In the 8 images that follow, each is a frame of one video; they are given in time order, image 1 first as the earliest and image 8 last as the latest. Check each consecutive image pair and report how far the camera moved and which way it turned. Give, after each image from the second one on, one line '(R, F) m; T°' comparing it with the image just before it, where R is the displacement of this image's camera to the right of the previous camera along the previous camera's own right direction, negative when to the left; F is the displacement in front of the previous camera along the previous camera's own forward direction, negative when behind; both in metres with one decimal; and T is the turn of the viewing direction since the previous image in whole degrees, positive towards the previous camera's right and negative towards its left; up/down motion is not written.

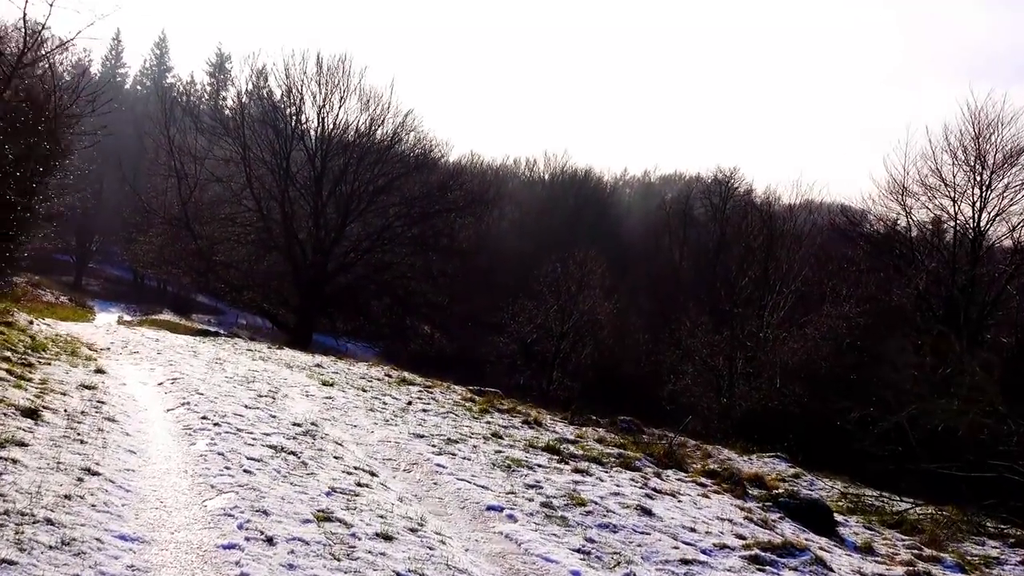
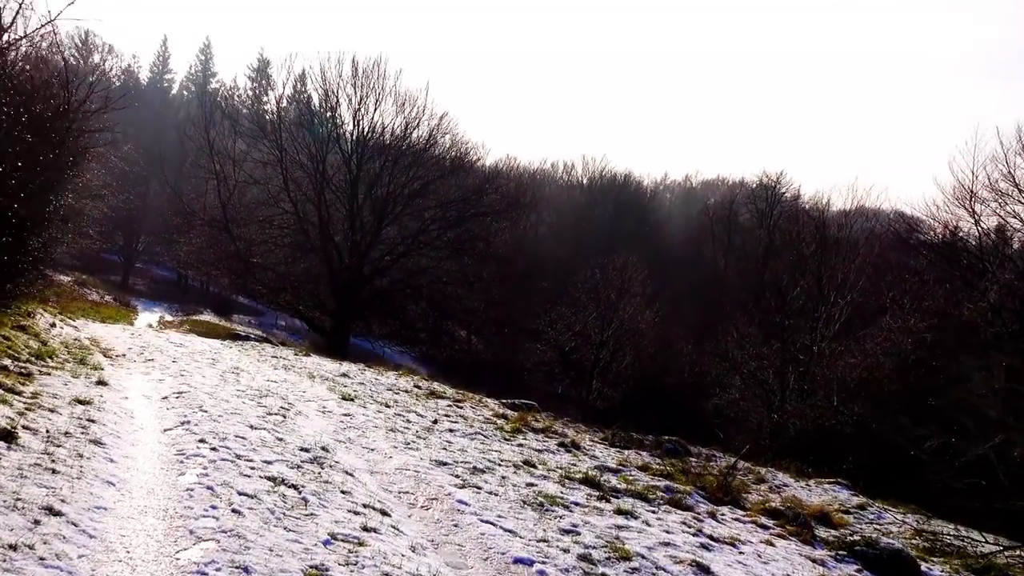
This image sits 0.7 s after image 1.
(+0.1, +1.0) m; -3°
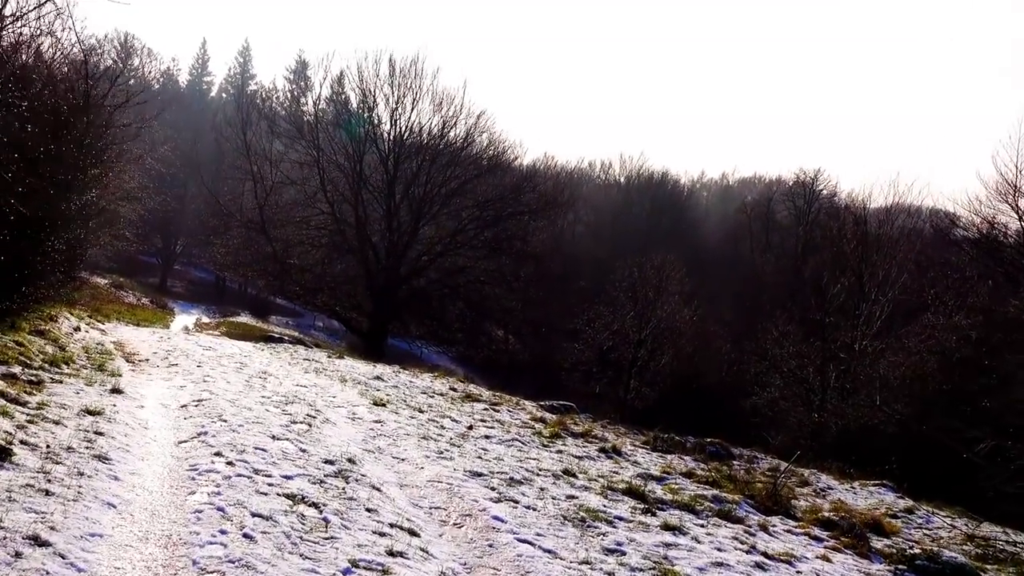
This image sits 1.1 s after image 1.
(0.0, +0.8) m; -3°
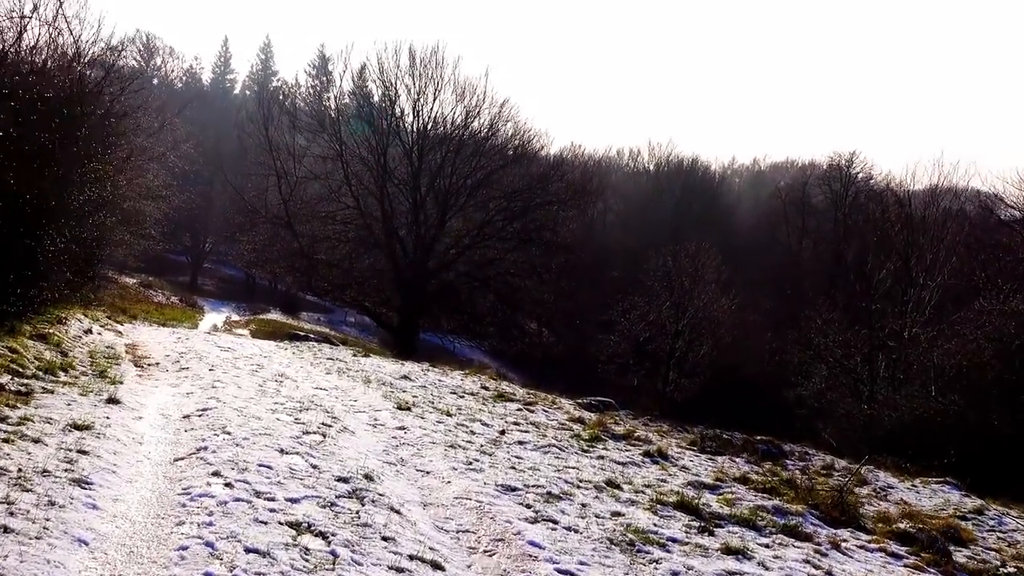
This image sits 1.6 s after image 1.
(0.0, +1.0) m; -2°
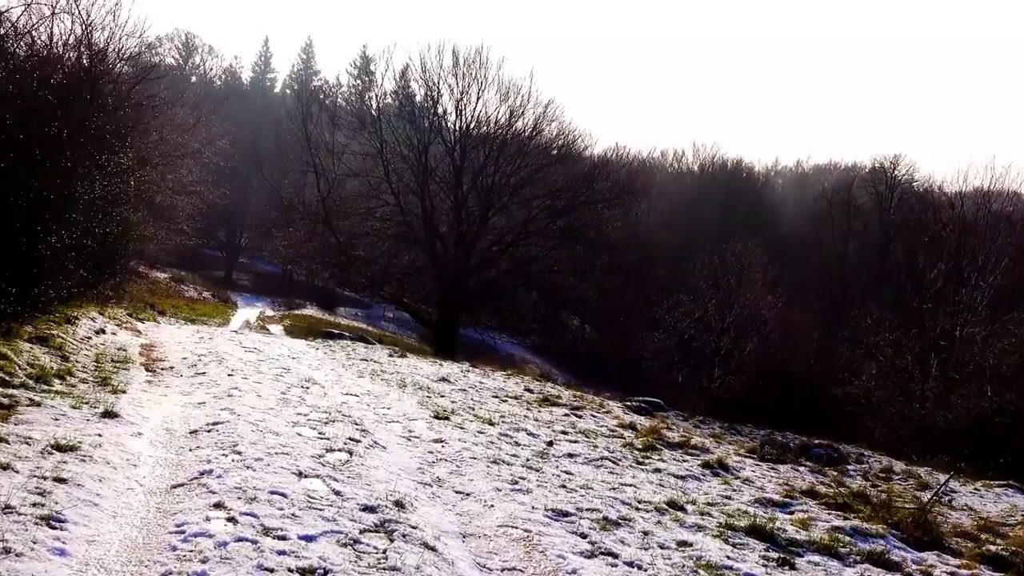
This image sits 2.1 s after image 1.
(-0.2, +1.1) m; -3°
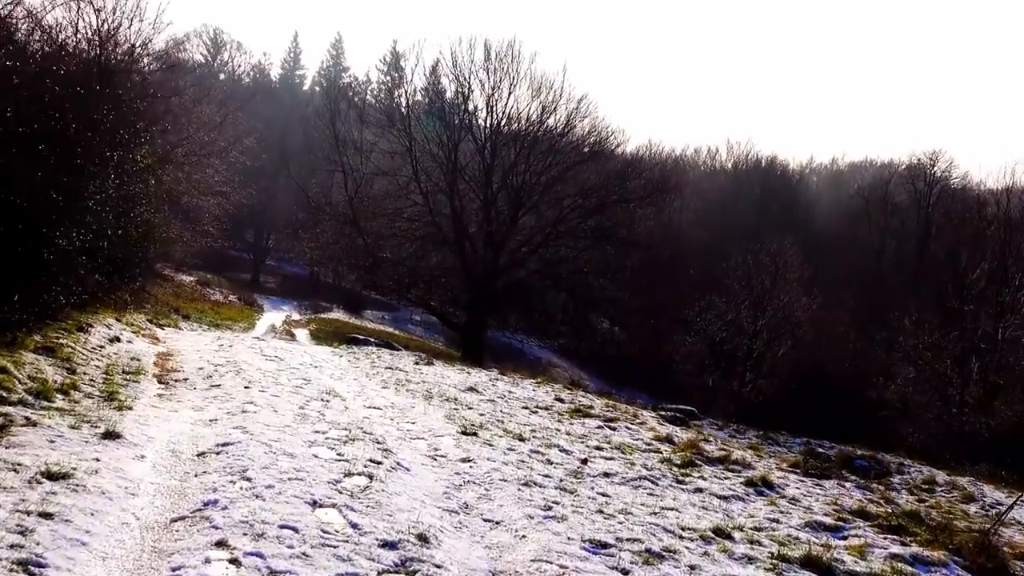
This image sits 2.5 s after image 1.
(-0.1, +0.6) m; -2°
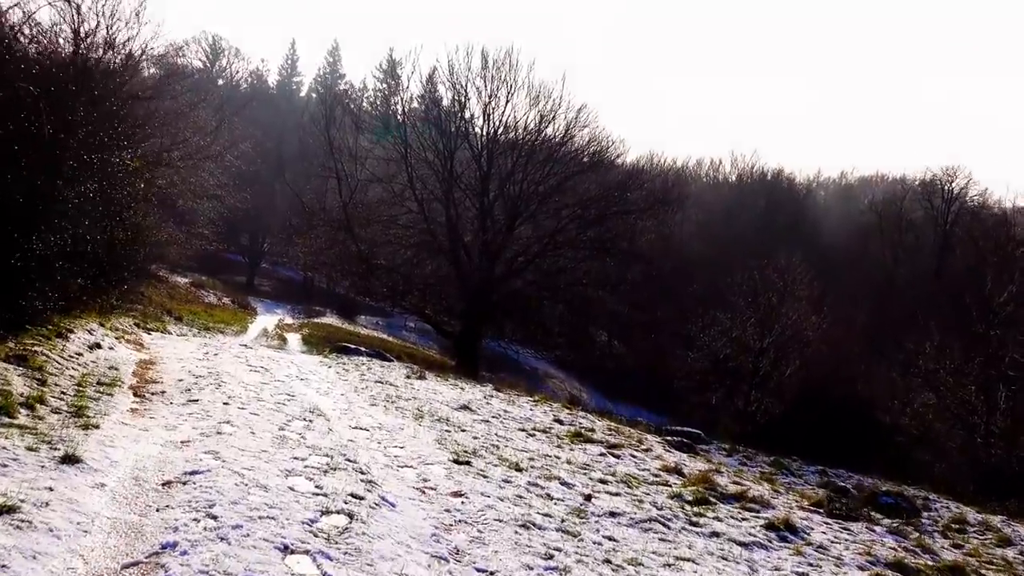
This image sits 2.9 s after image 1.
(-0.1, +0.6) m; 0°
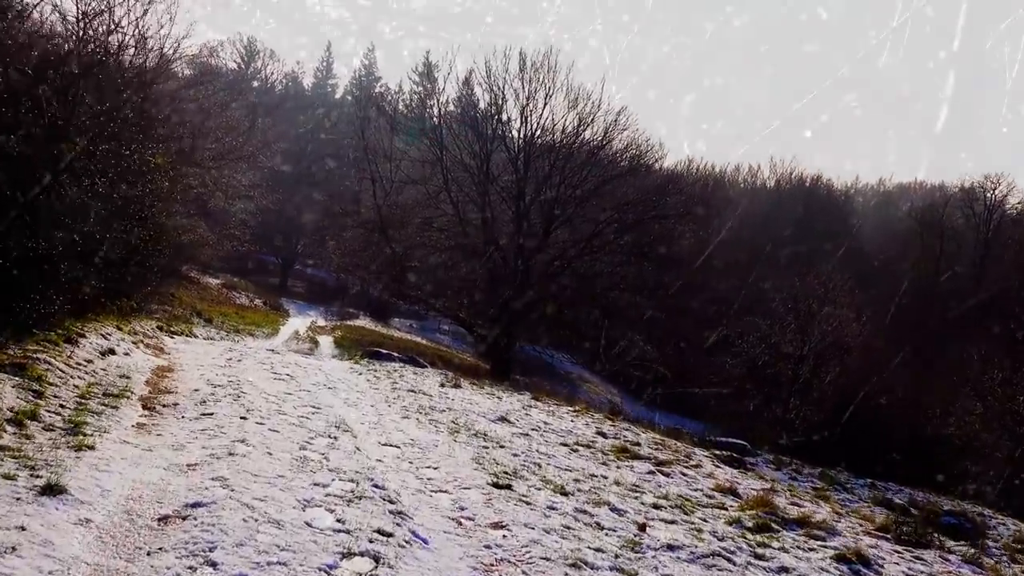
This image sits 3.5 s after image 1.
(-0.2, +1.0) m; -3°
